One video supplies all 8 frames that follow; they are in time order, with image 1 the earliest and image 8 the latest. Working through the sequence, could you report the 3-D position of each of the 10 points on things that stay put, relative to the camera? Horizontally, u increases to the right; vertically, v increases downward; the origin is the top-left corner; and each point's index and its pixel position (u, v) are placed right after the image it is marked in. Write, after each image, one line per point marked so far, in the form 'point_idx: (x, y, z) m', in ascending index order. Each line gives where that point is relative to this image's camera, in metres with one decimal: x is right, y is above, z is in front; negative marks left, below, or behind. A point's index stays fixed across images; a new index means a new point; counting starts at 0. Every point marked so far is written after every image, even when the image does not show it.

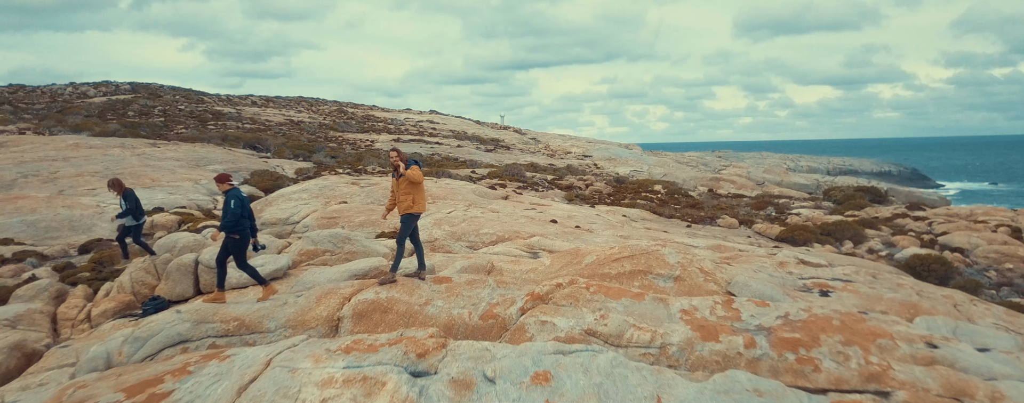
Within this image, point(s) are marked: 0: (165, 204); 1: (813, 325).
0: (-6.4, 0.0, +7.4) m
1: (+2.2, -0.9, +3.0) m
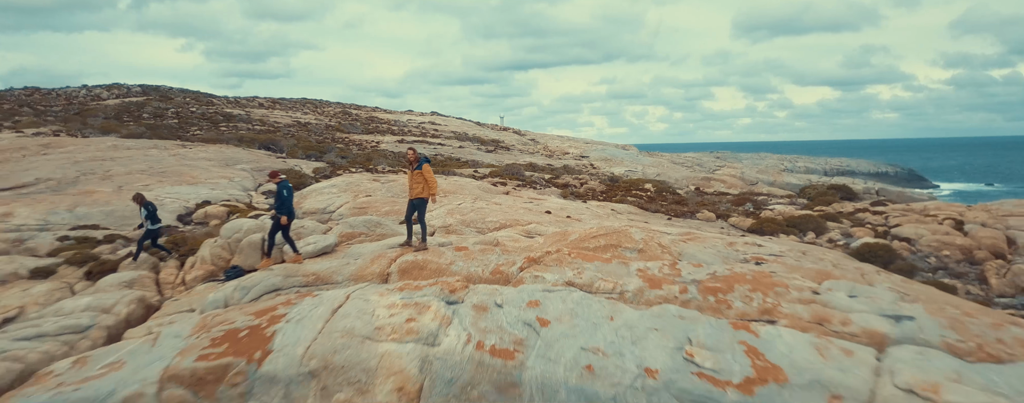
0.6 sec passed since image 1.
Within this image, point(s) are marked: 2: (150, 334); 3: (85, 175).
0: (-6.4, +0.1, +8.5) m
1: (+2.3, -0.8, +4.1) m
2: (-3.4, -1.2, +3.9) m
3: (-9.7, +0.6, +9.2) m
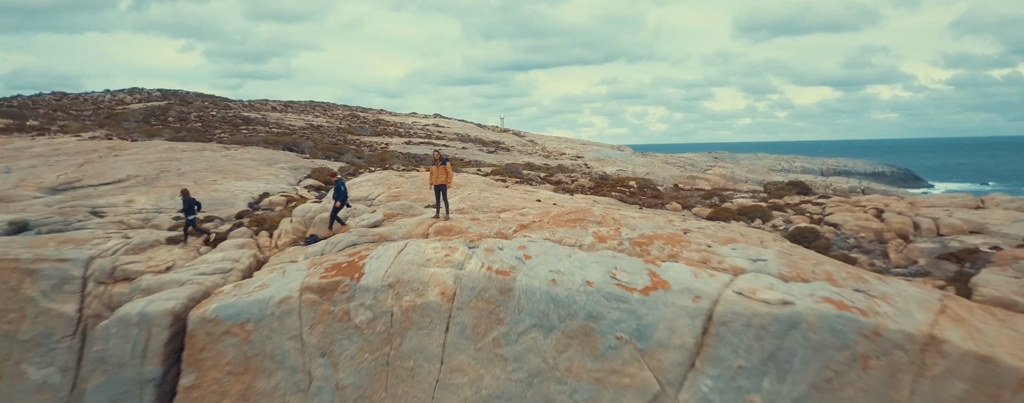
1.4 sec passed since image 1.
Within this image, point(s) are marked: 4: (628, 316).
0: (-6.4, +0.3, +10.6) m
1: (+2.2, -0.5, +6.2) m
2: (-3.5, -1.0, +5.9) m
3: (-9.8, +0.8, +11.3) m
4: (+1.4, -1.3, +4.8) m
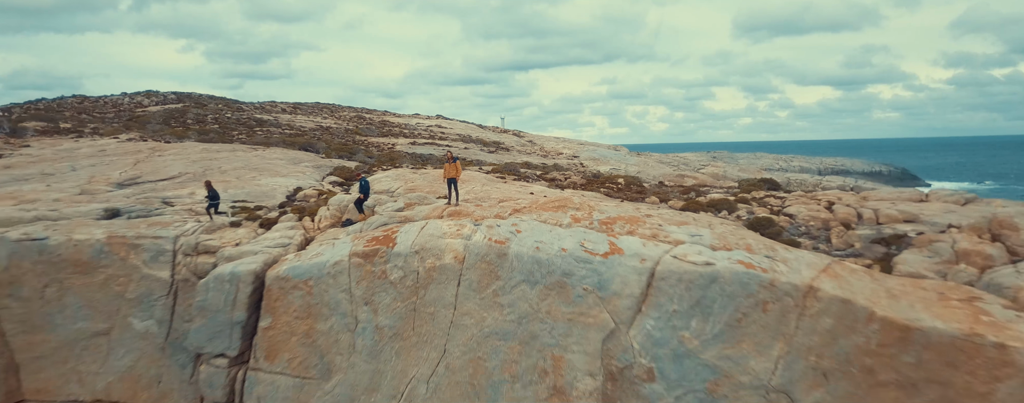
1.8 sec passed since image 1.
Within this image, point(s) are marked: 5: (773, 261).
0: (-6.5, +0.5, +12.3) m
1: (+2.1, -0.3, +7.9) m
2: (-3.5, -0.8, +7.7) m
3: (-9.9, +1.0, +13.1) m
4: (+1.3, -1.1, +6.5) m
5: (+4.4, -1.0, +6.7) m
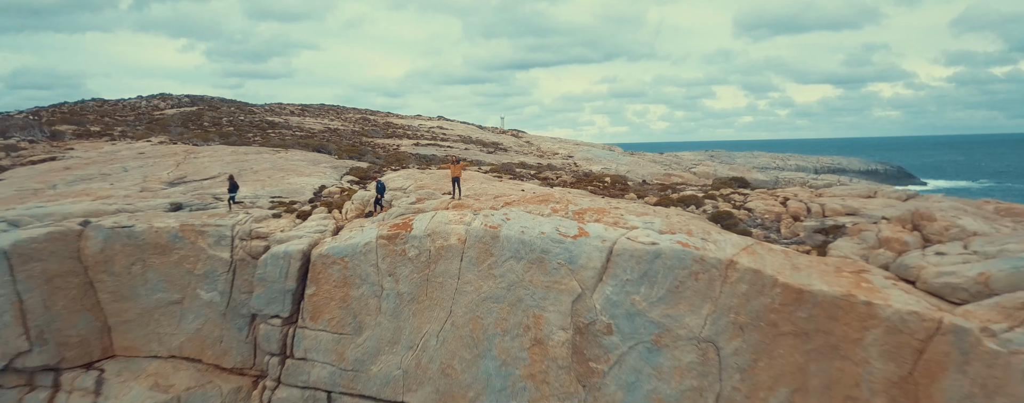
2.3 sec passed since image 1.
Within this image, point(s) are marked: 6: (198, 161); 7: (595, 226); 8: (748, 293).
0: (-6.7, +0.7, +14.3) m
1: (+1.9, -0.2, +9.8) m
2: (-3.7, -0.7, +9.6) m
3: (-10.1, +1.2, +15.0) m
4: (+1.1, -1.0, +8.4) m
5: (+4.2, -0.9, +8.7) m
6: (-12.7, +1.6, +16.3) m
7: (+1.9, -0.6, +9.0) m
8: (+4.7, -1.8, +8.0) m
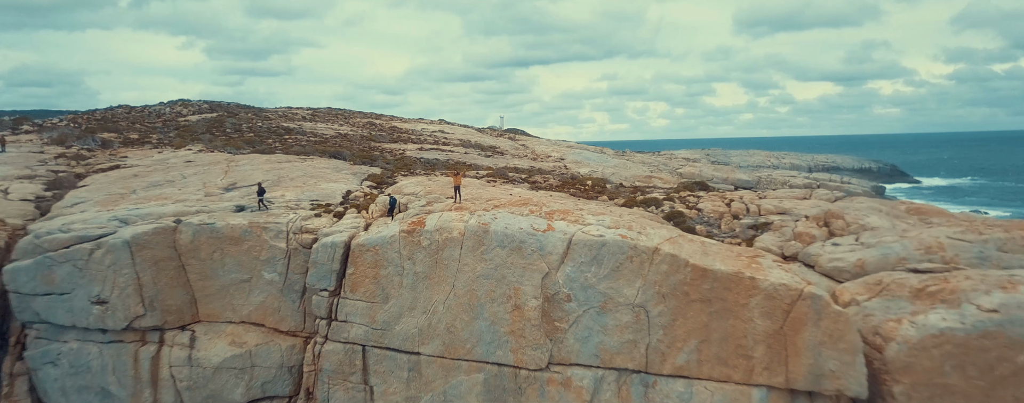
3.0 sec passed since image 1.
0: (-7.1, +0.6, +17.4) m
1: (+1.5, -0.3, +12.9) m
2: (-4.1, -0.8, +12.7) m
3: (-10.5, +1.1, +18.1) m
4: (+0.7, -1.1, +11.6) m
5: (+3.8, -1.0, +11.8) m
6: (-13.1, +1.6, +19.4) m
7: (+1.5, -0.7, +12.1) m
8: (+4.3, -1.9, +11.1) m
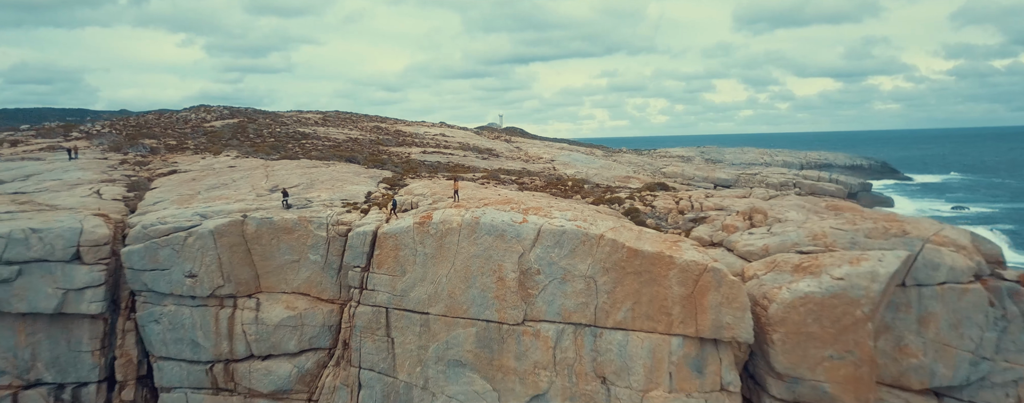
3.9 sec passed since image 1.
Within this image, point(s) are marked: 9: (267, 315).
0: (-7.7, +0.6, +21.4) m
1: (+0.9, -0.3, +17.0) m
2: (-4.7, -0.7, +16.8) m
3: (-11.1, +1.2, +22.2) m
4: (+0.1, -1.1, +15.6) m
5: (+3.2, -0.9, +15.9) m
6: (-13.7, +1.6, +23.5) m
7: (+0.9, -0.6, +16.2) m
8: (+3.7, -1.9, +15.2) m
9: (-10.0, -4.6, +16.4) m
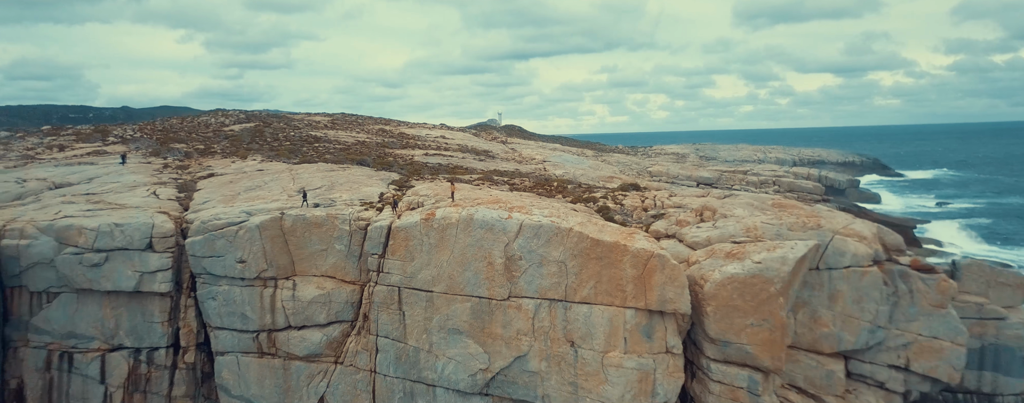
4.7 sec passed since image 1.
0: (-8.3, +0.7, +25.2) m
1: (+0.3, -0.3, +20.8) m
2: (-5.3, -0.7, +20.6) m
3: (-11.7, +1.2, +26.0) m
4: (-0.5, -1.1, +19.5) m
5: (+2.6, -0.9, +19.7) m
6: (-14.3, +1.7, +27.2) m
7: (+0.3, -0.6, +20.0) m
8: (+3.1, -1.9, +19.0) m
9: (-10.6, -4.6, +20.2) m
